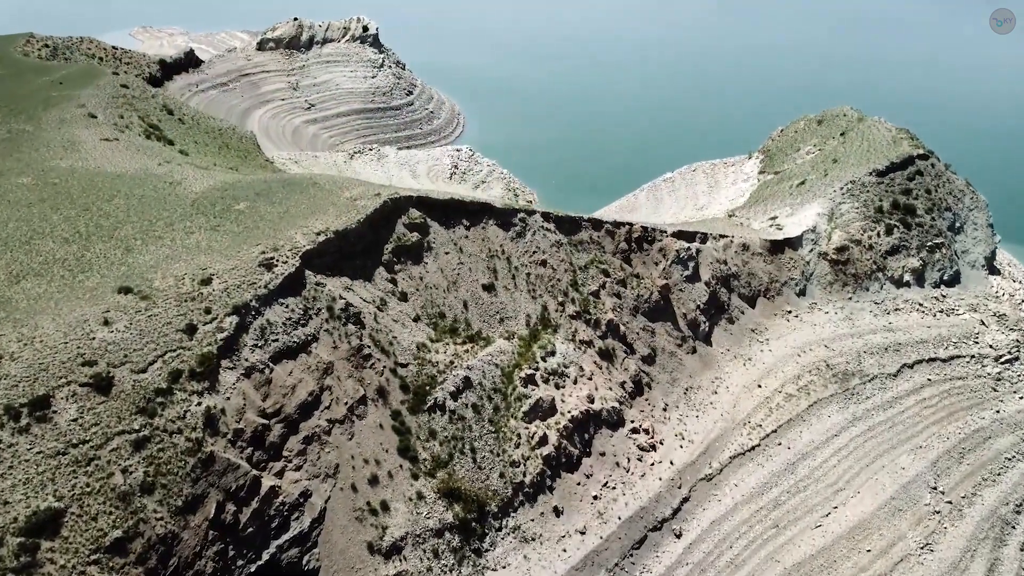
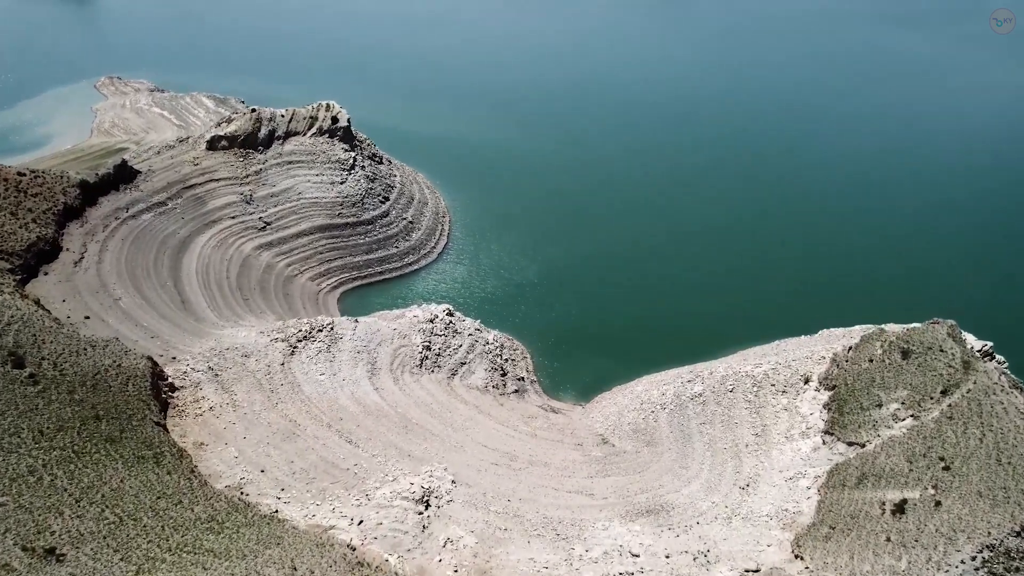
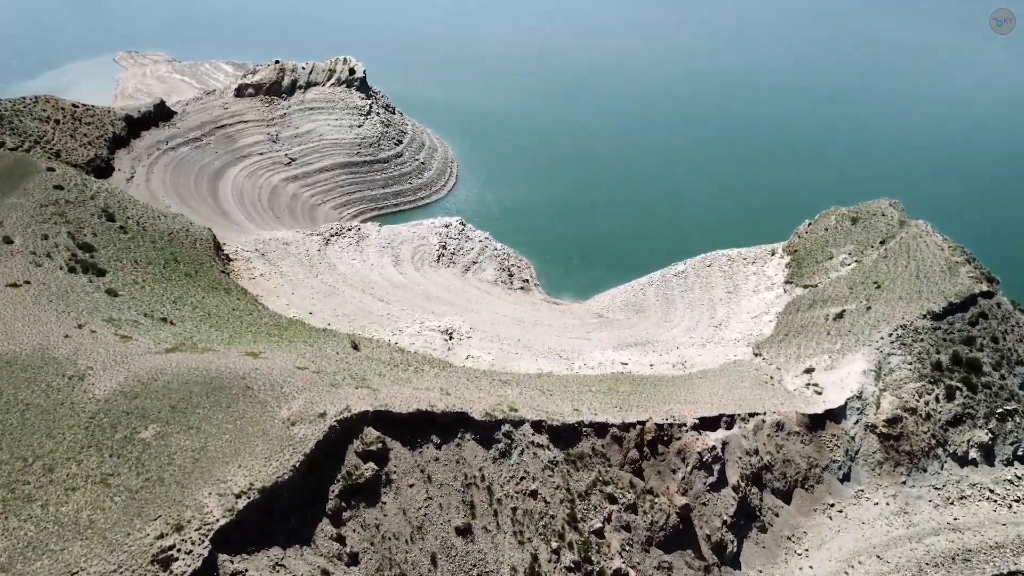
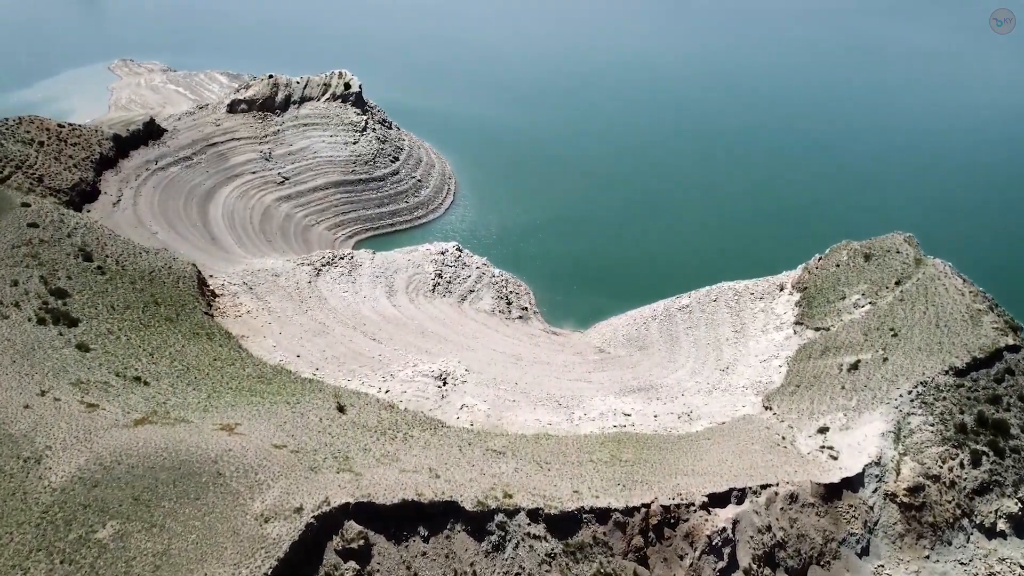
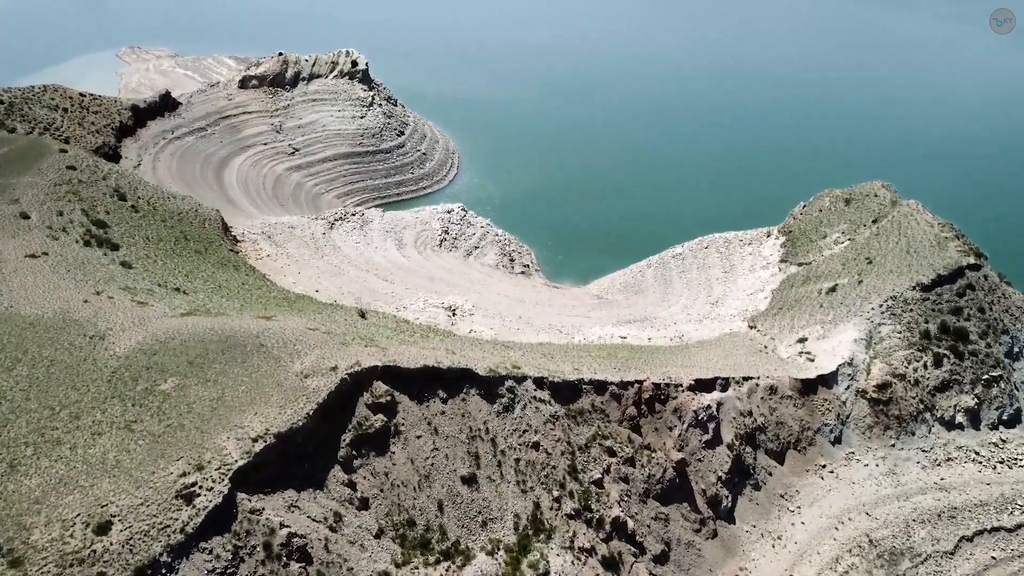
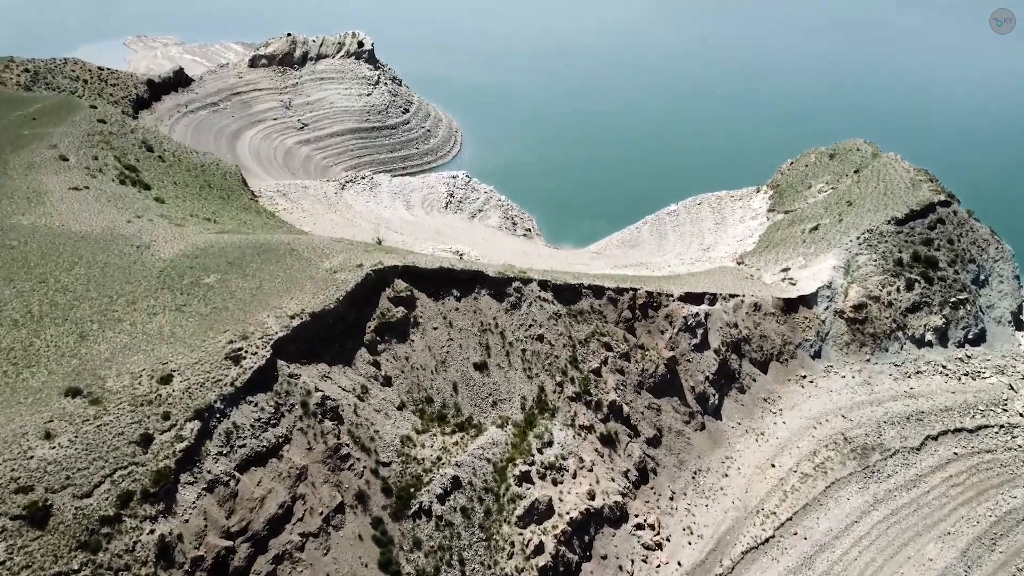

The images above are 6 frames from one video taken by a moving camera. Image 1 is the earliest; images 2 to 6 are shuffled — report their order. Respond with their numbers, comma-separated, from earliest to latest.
6, 5, 3, 4, 2
